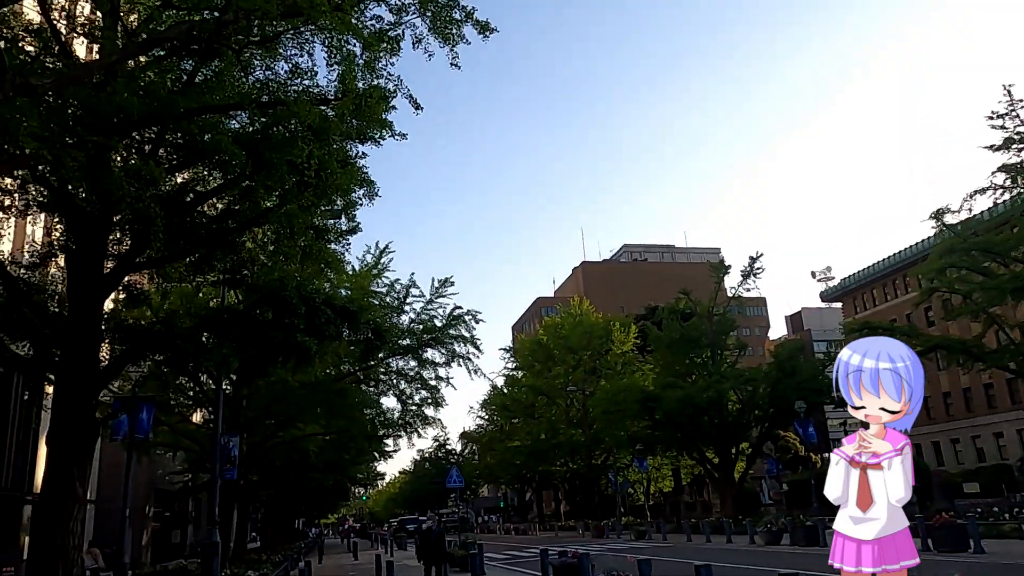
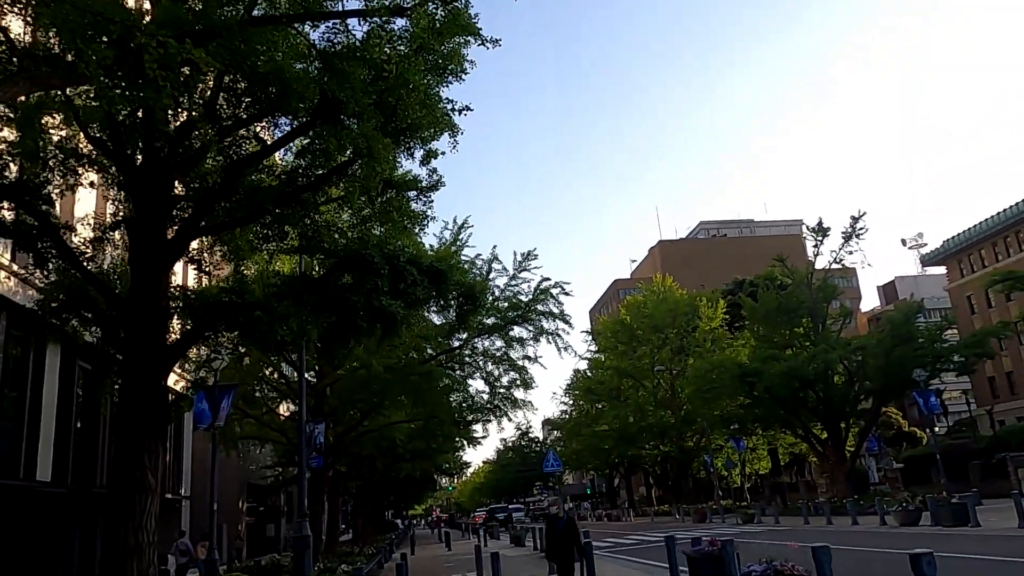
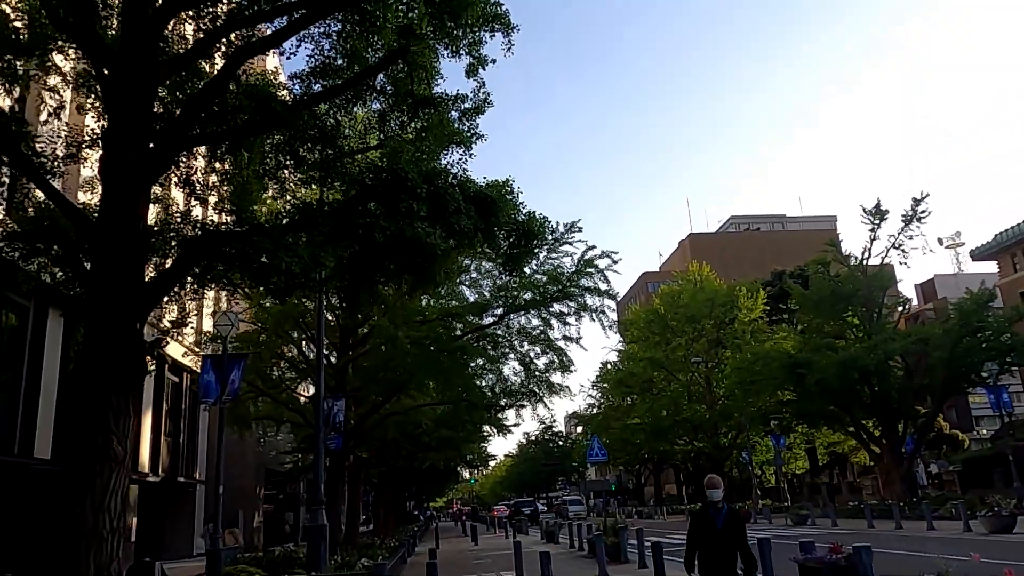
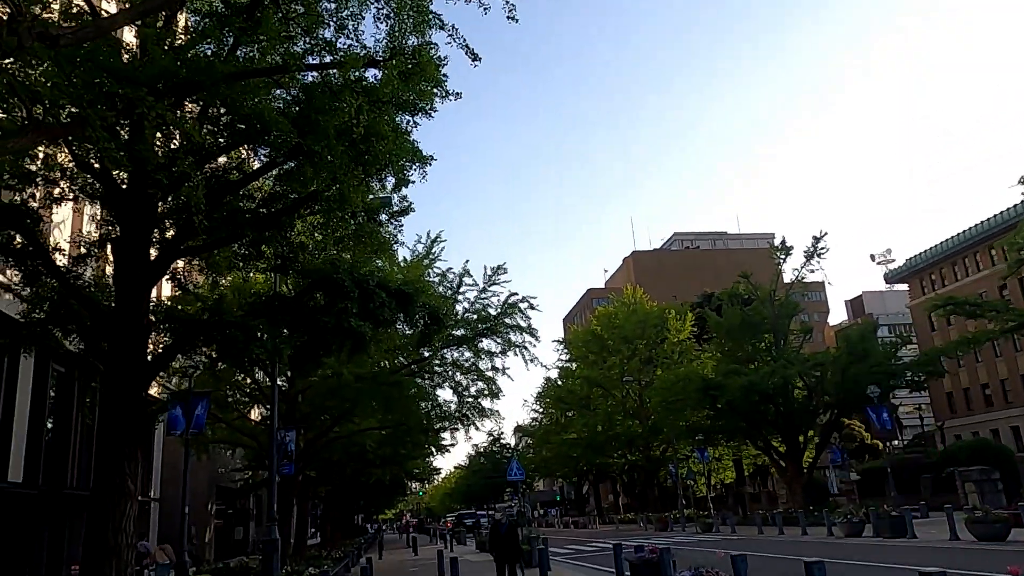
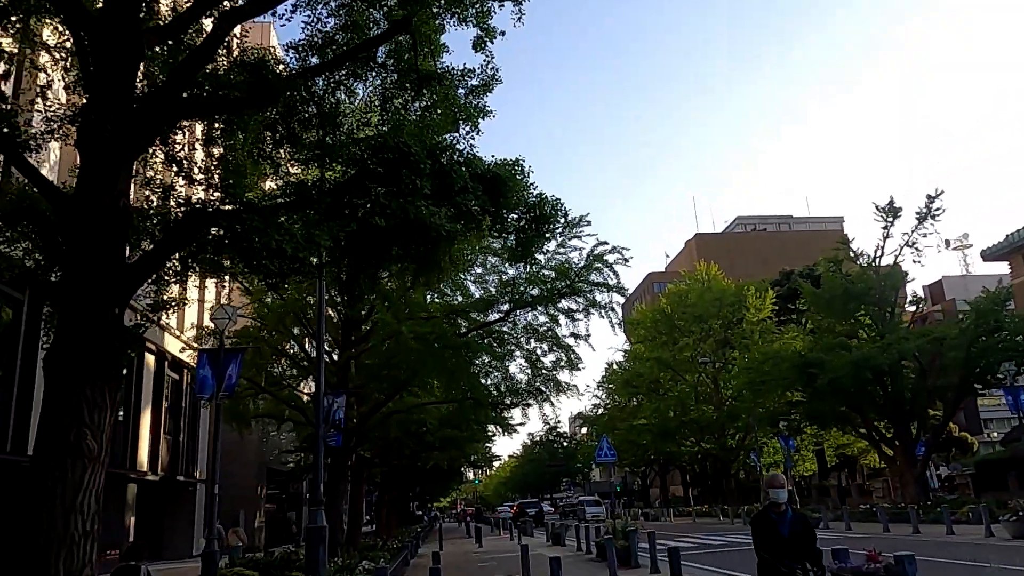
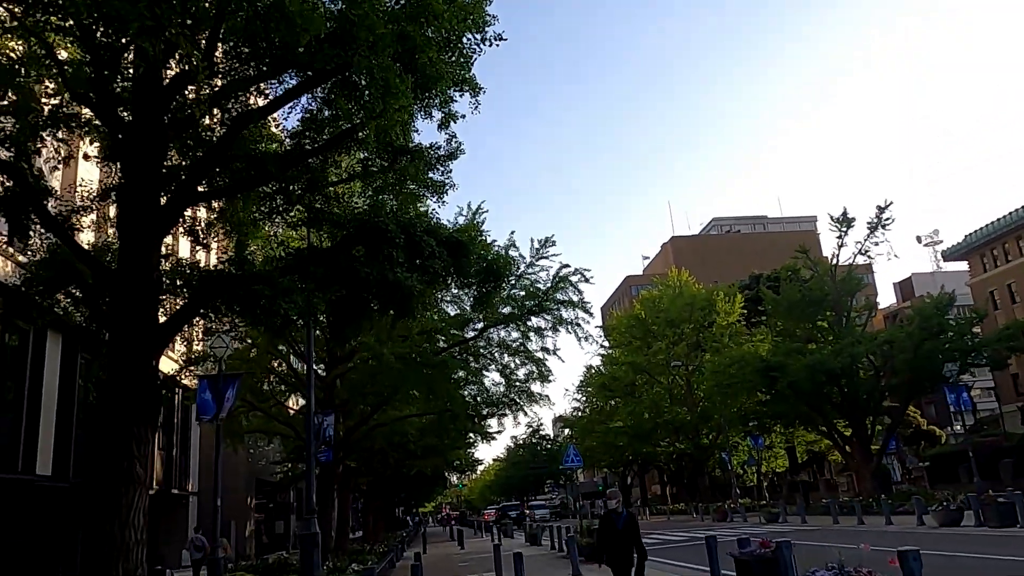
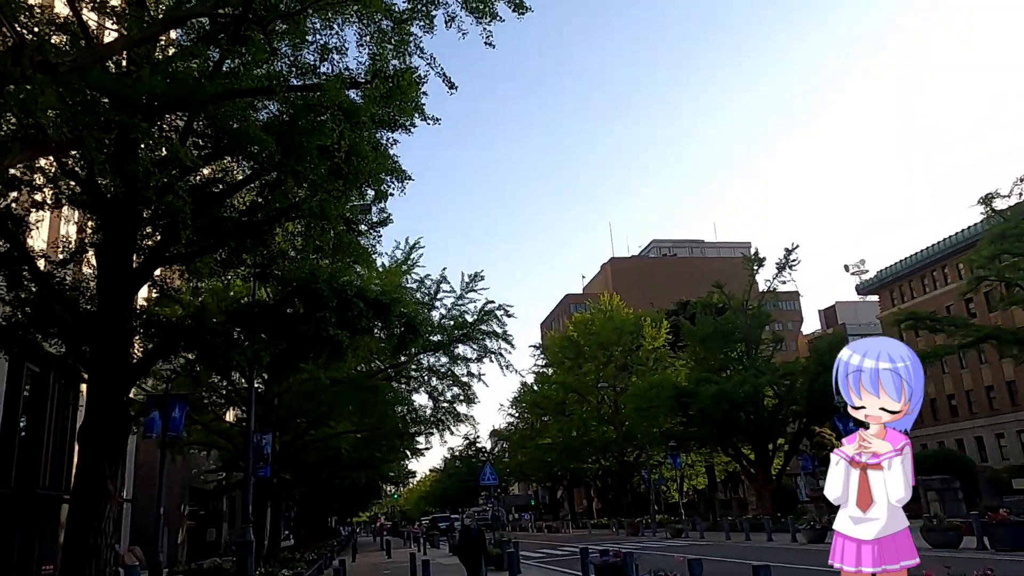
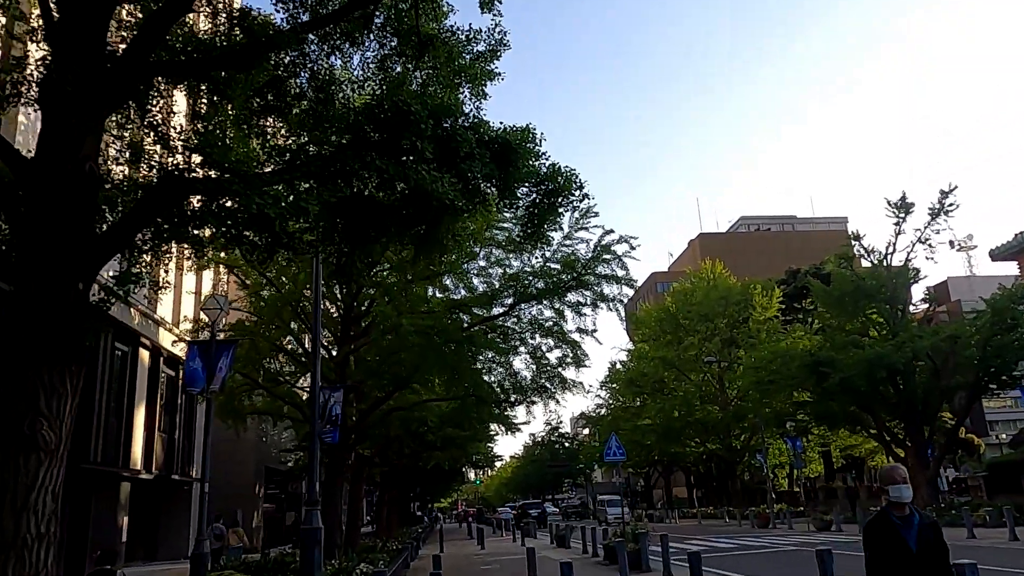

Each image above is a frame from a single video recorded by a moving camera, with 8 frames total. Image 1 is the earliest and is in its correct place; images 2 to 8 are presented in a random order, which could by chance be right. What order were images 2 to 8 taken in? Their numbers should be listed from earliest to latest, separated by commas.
7, 4, 2, 6, 3, 5, 8
